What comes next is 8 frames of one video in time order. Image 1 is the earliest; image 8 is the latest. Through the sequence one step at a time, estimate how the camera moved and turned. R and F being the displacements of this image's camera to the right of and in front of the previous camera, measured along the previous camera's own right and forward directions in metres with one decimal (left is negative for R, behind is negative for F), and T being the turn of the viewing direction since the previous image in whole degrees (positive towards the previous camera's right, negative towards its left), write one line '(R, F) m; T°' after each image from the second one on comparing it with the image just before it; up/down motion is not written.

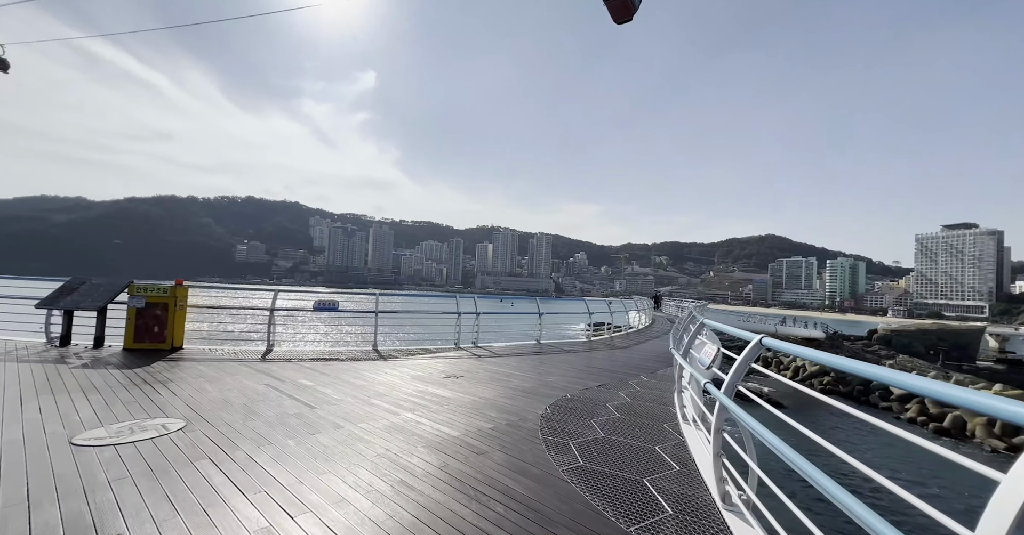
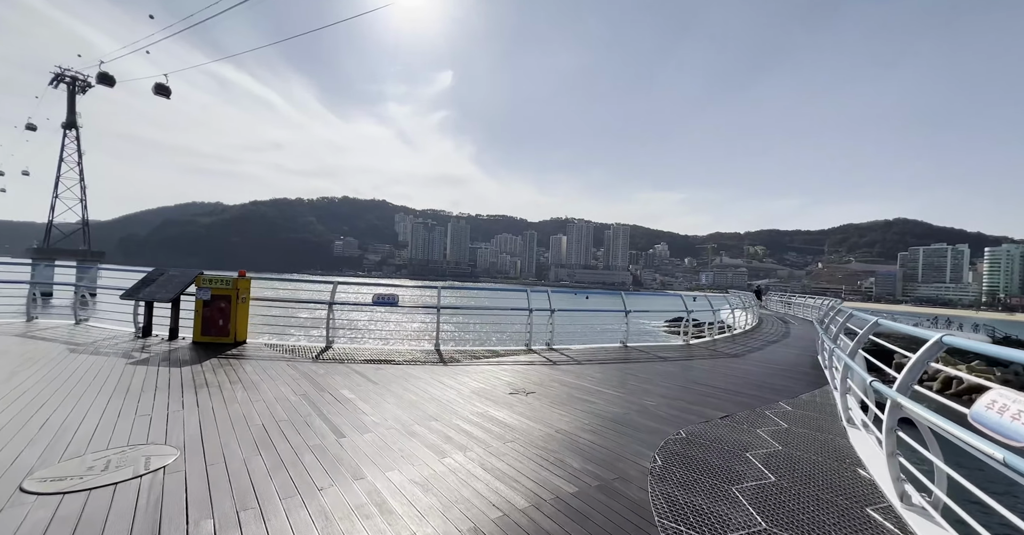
(-0.1, +1.1) m; -9°
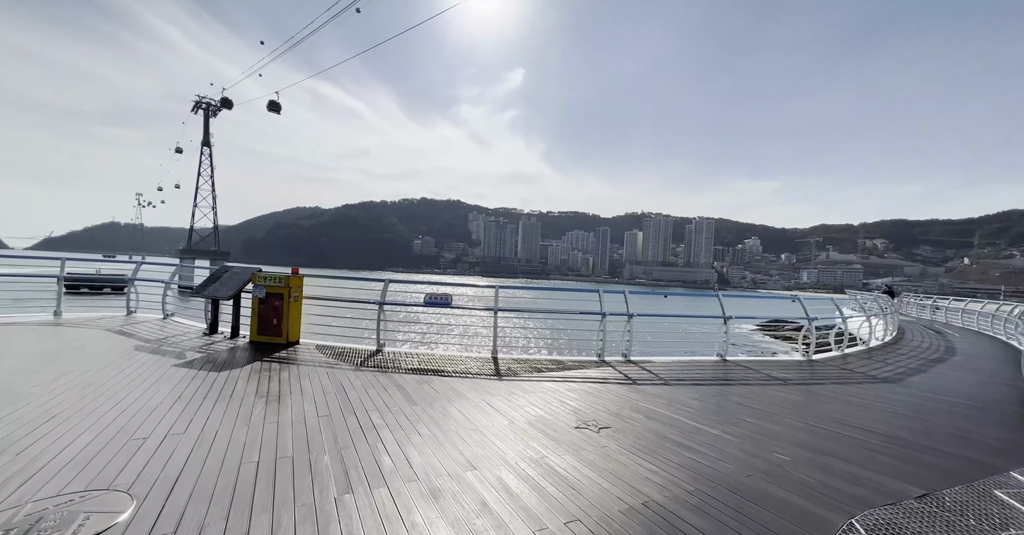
(0.0, +0.9) m; -9°
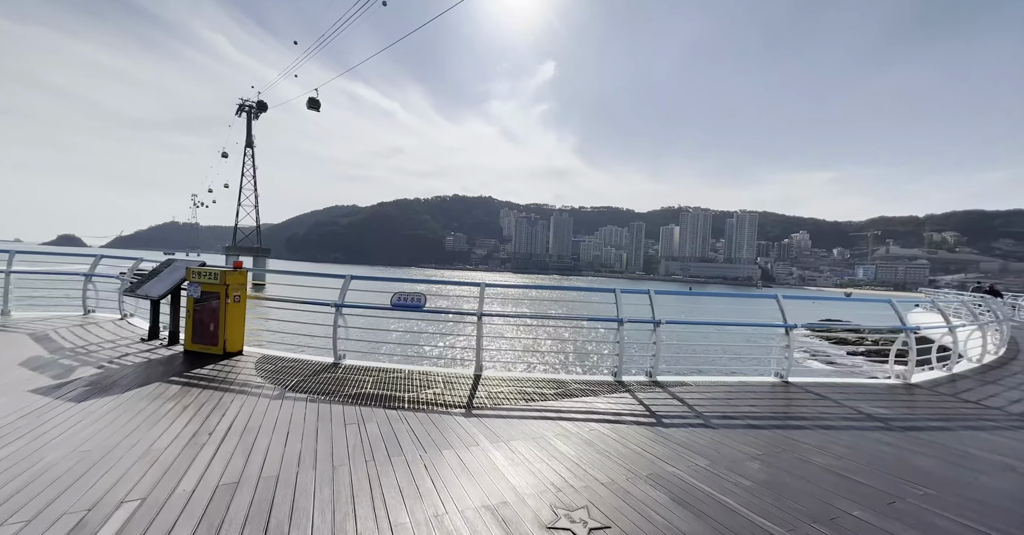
(+0.4, +1.3) m; -4°
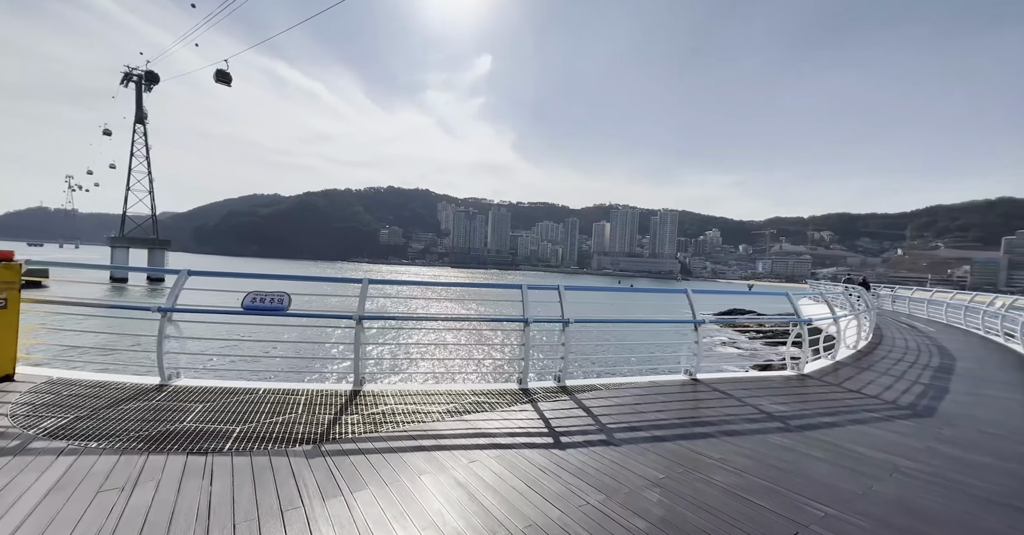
(+0.4, +0.6) m; +8°
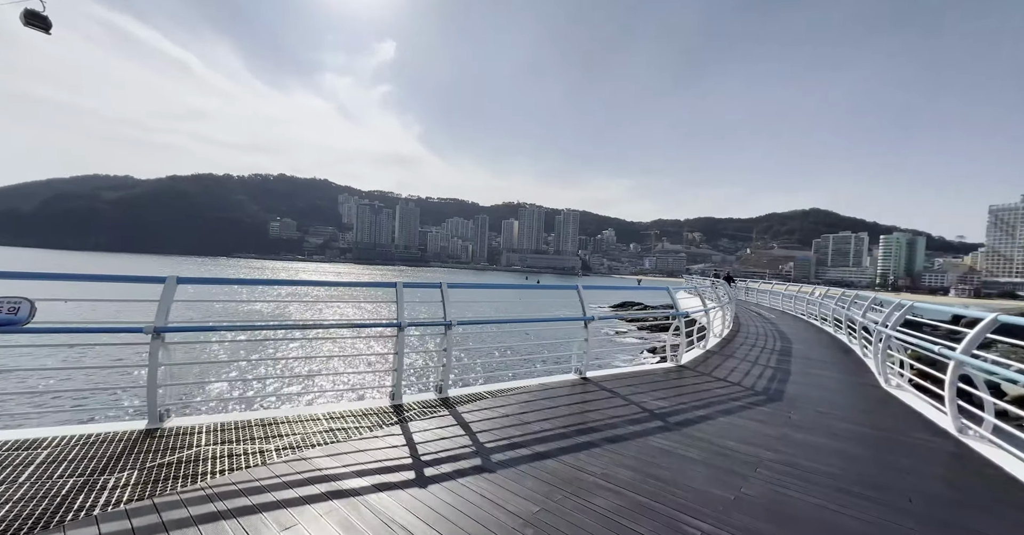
(+0.3, +0.5) m; +11°
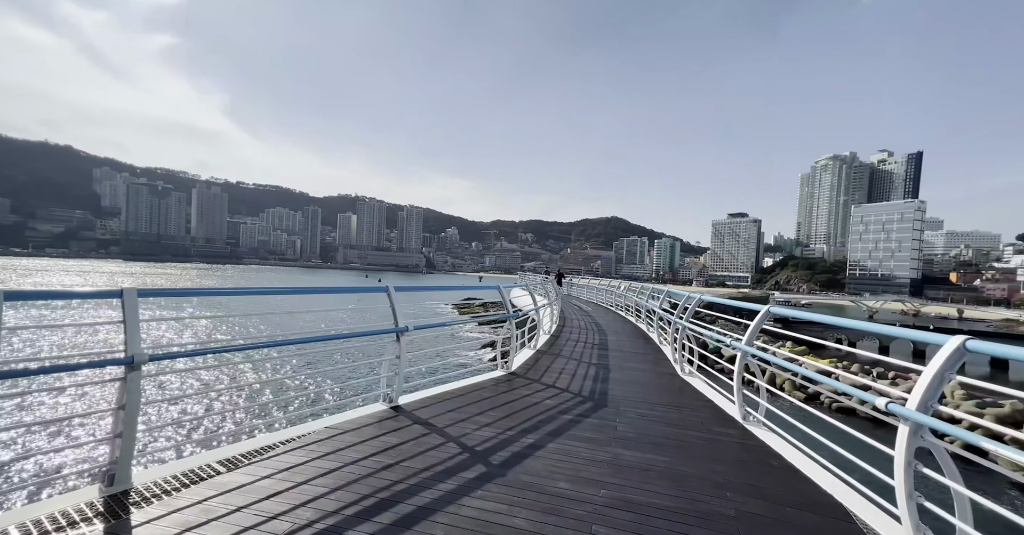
(+0.6, +1.3) m; +19°
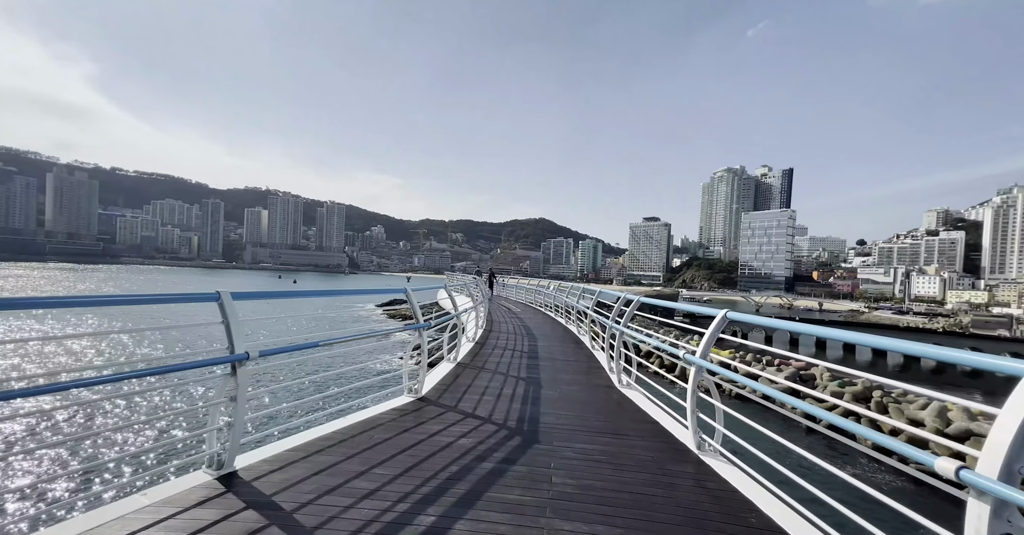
(+0.3, +1.6) m; +9°
